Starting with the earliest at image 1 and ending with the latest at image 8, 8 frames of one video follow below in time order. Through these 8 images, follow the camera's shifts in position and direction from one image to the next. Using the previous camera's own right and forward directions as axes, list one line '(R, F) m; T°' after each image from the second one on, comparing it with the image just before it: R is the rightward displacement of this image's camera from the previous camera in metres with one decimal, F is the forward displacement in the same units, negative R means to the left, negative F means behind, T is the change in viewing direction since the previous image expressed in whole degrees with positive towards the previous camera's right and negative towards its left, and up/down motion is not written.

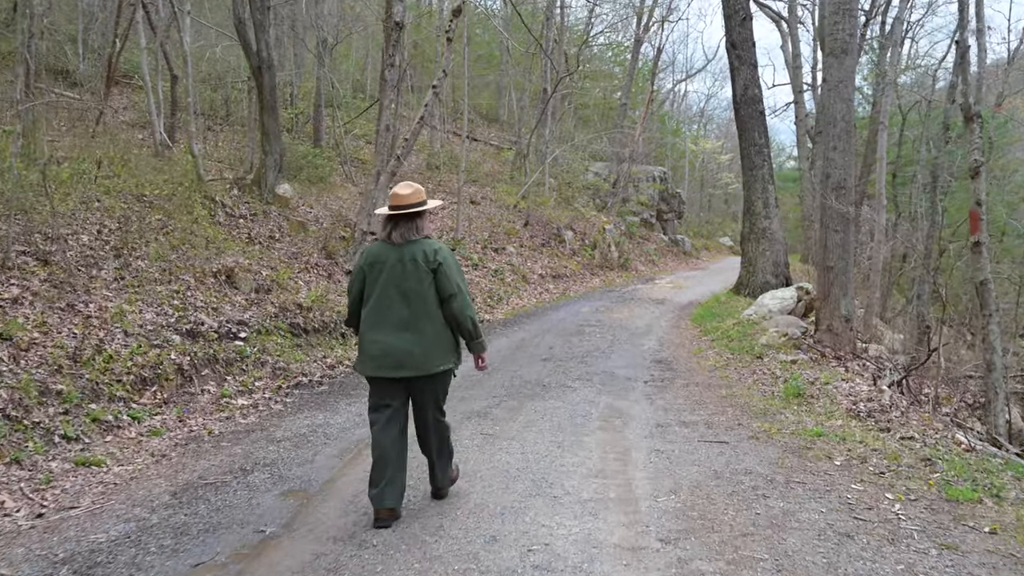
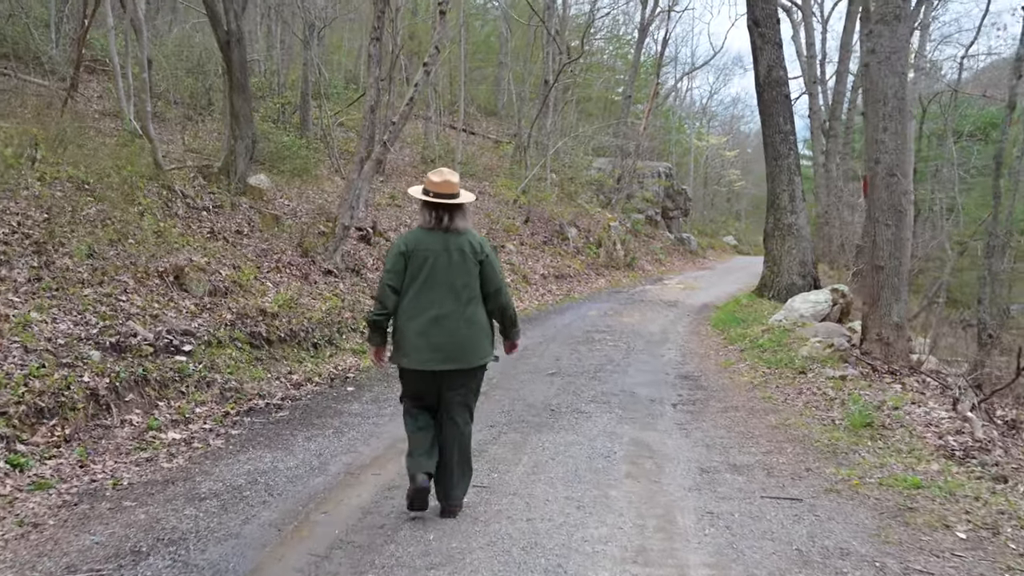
(0.0, +1.4) m; 0°
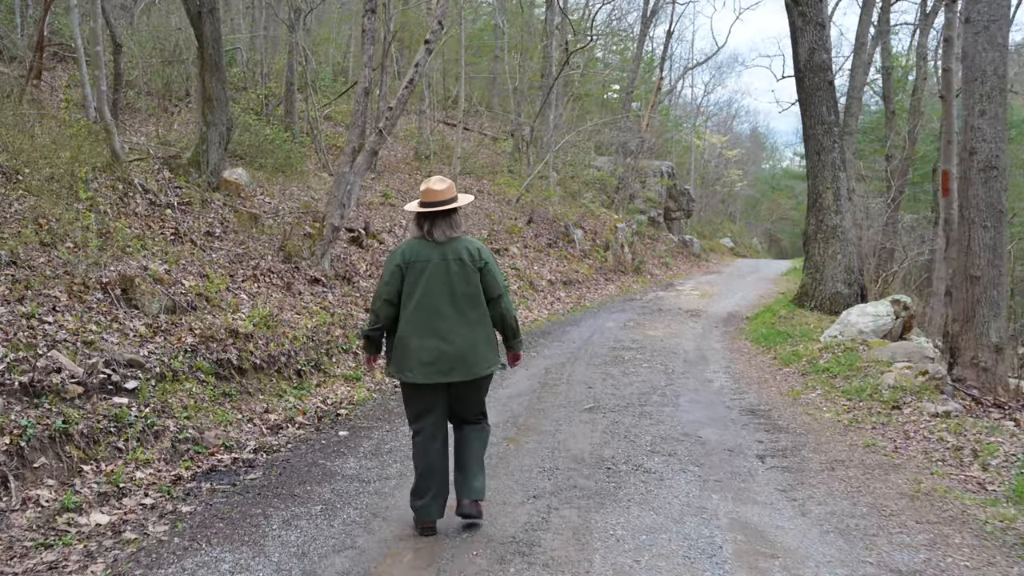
(-0.3, +1.5) m; +1°
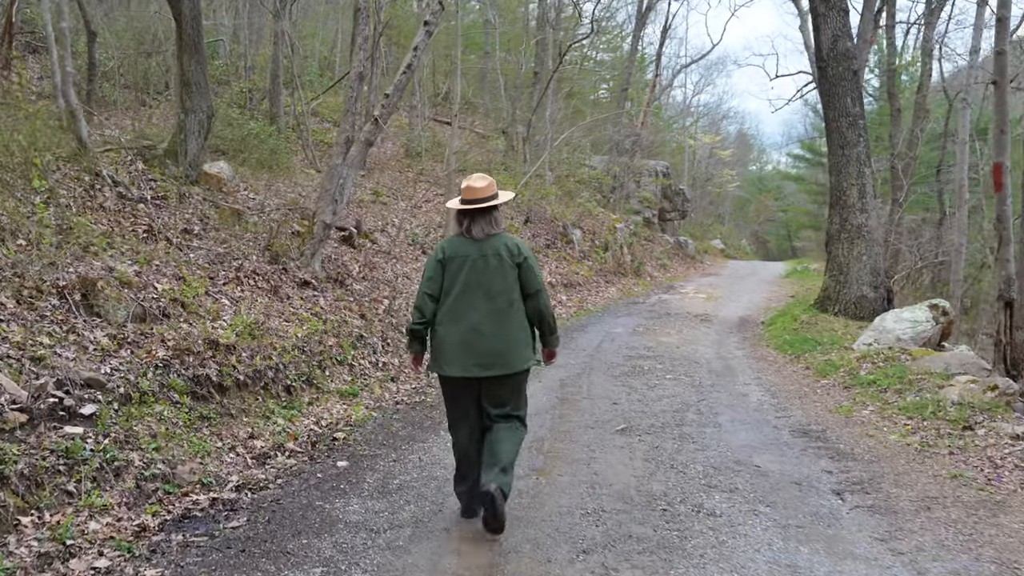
(-0.2, +0.8) m; +1°
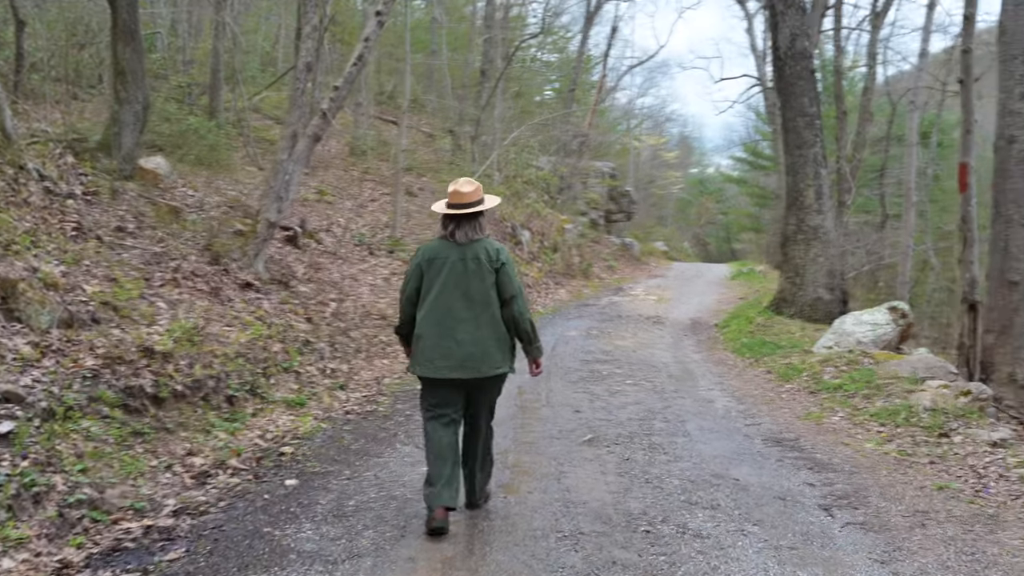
(-0.1, +0.3) m; +3°
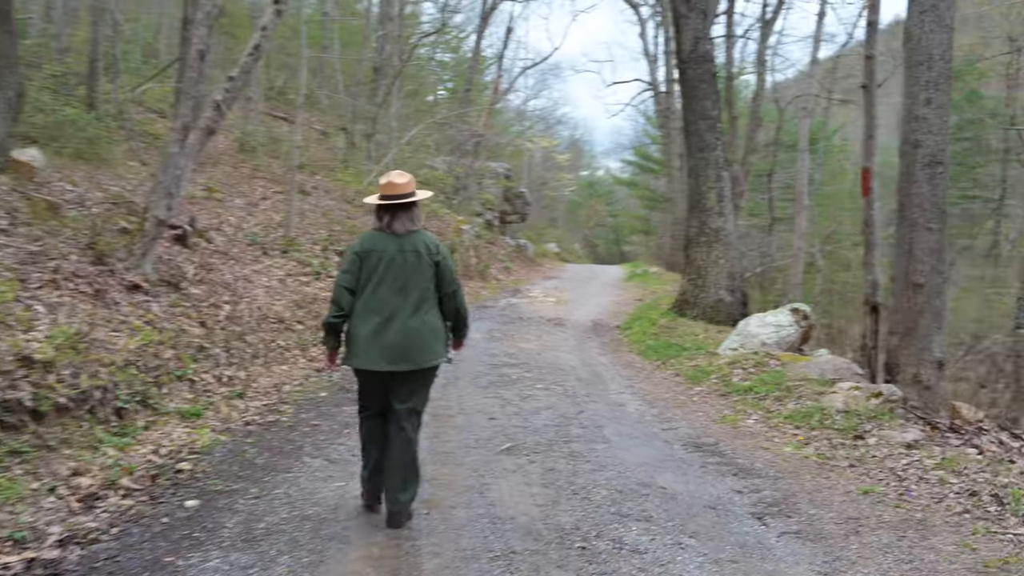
(-0.1, +0.2) m; +6°
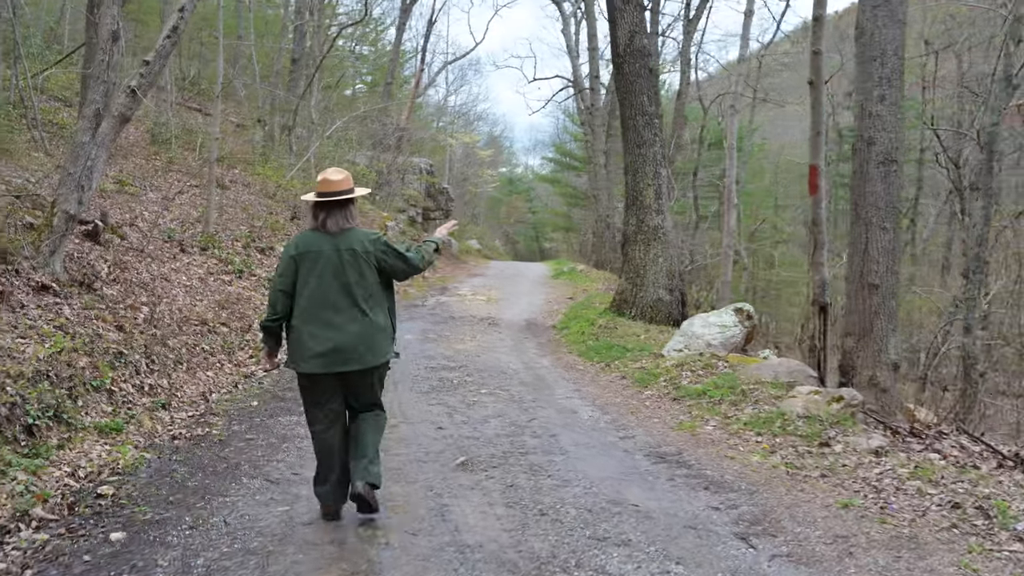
(-0.2, +0.4) m; +5°
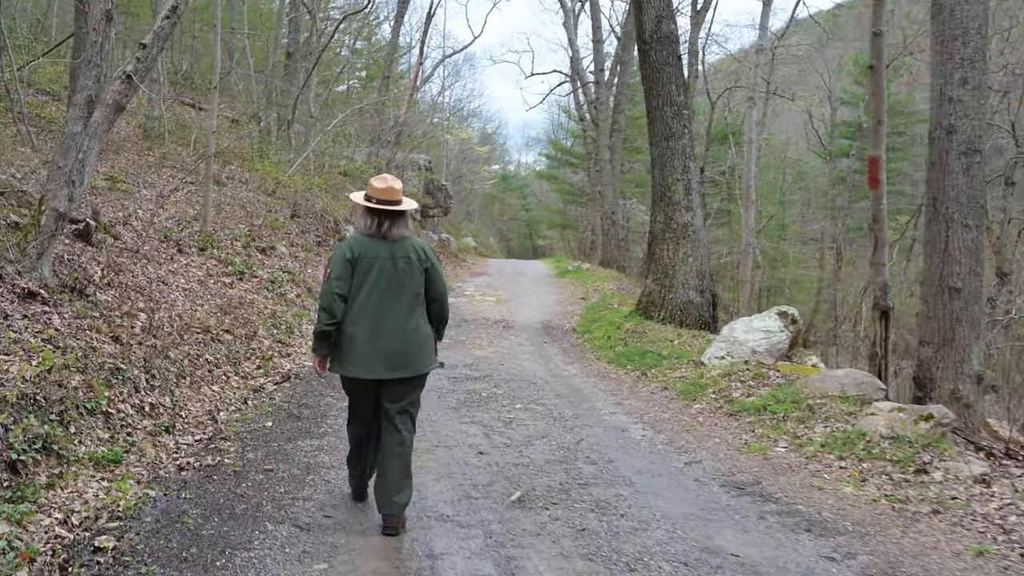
(-0.3, +0.7) m; +1°
